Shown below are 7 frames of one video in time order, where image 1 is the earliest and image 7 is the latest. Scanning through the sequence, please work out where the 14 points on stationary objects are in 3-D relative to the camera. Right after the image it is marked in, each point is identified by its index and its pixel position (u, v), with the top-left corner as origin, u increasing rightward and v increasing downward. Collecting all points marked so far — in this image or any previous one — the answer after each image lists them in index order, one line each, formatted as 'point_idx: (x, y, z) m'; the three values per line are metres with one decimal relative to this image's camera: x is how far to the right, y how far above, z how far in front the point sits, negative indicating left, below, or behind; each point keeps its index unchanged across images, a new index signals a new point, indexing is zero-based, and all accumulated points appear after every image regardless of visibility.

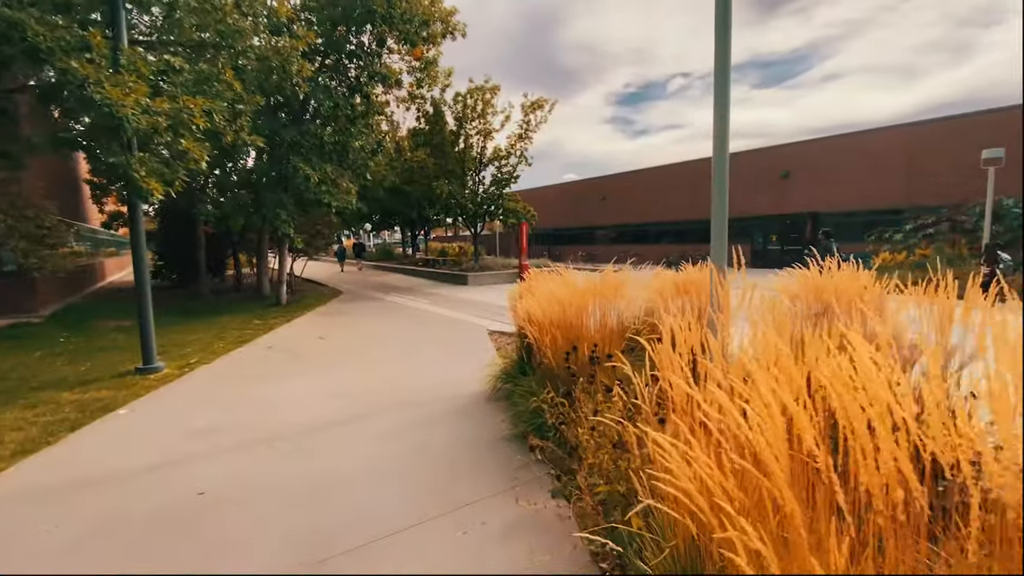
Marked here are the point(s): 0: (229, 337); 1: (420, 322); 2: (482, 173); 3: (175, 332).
0: (-5.3, -0.9, +9.1) m
1: (-2.0, -0.7, +10.5) m
2: (-1.2, +4.7, +20.1) m
3: (-6.7, -0.9, +9.7) m
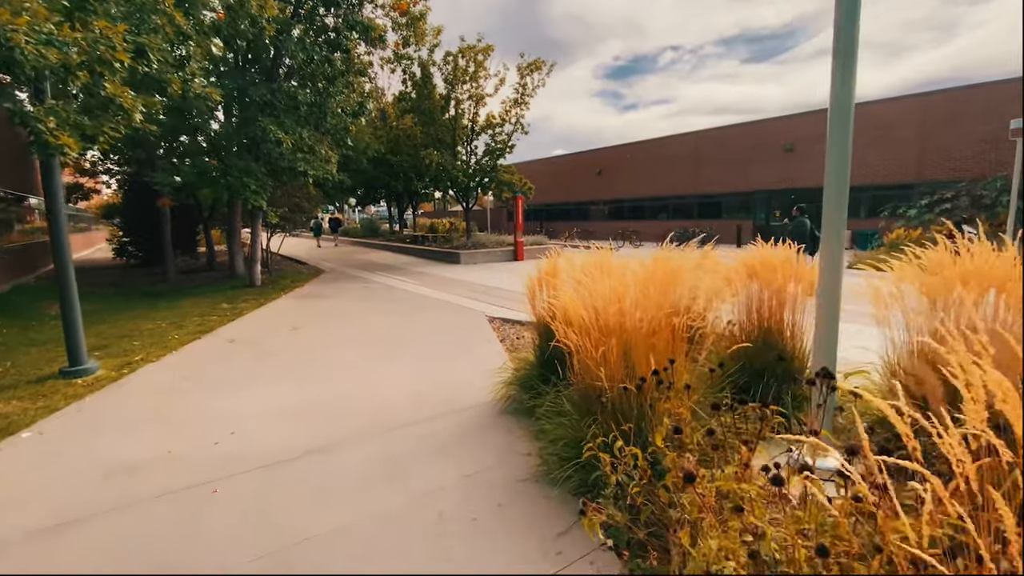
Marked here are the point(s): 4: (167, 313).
0: (-5.2, -0.6, +7.9) m
1: (-1.9, -0.4, +9.4) m
2: (-1.4, +5.5, +18.7) m
3: (-6.7, -0.6, +8.4) m
4: (-6.5, -0.5, +9.1) m
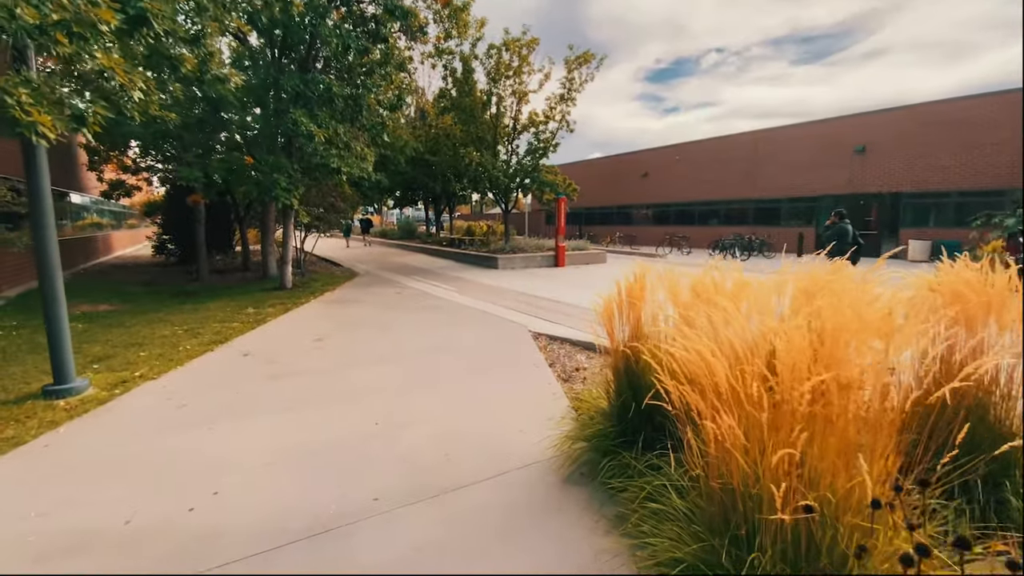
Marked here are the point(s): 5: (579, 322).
0: (-4.5, -0.7, +7.2) m
1: (-1.1, -0.5, +8.5) m
2: (+0.2, +5.3, +17.7) m
3: (-5.9, -0.6, +7.8) m
4: (-5.7, -0.5, +8.5) m
5: (+1.1, -0.6, +8.1) m
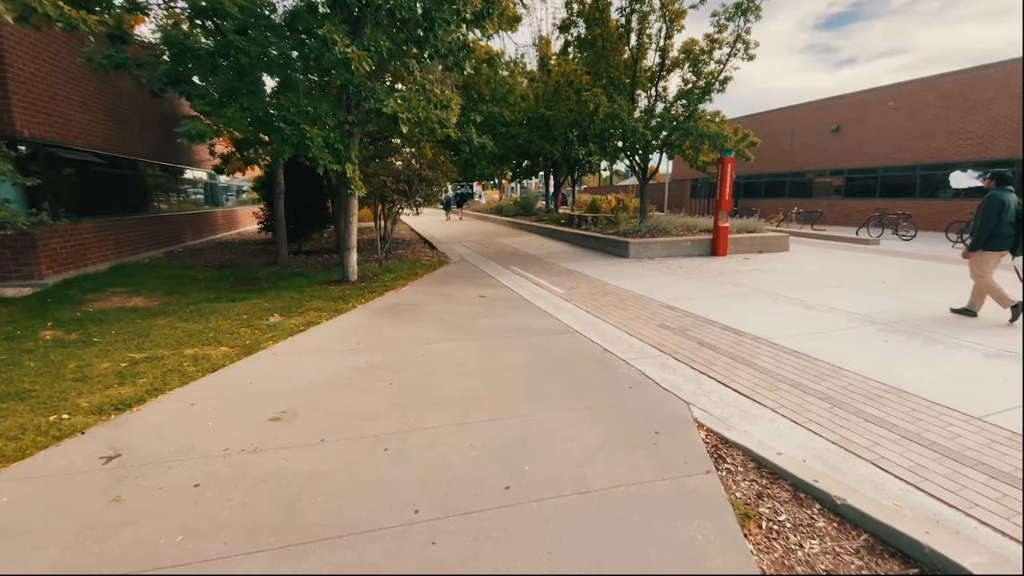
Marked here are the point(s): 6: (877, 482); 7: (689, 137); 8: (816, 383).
0: (-3.4, -0.8, +4.4) m
1: (+0.2, -0.7, +4.8) m
2: (+4.1, +5.5, +13.1) m
3: (-4.6, -0.6, +5.4) m
4: (-4.1, -0.5, +6.0) m
5: (+2.3, -1.0, +3.9) m
6: (+2.2, -1.1, +2.9) m
7: (+4.6, +3.9, +12.4) m
8: (+2.7, -0.9, +4.3) m
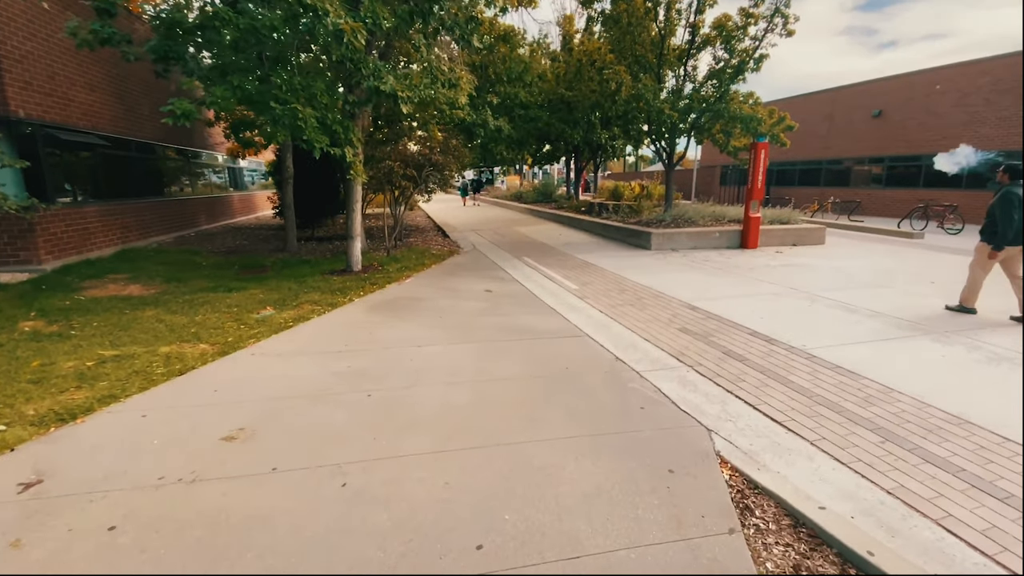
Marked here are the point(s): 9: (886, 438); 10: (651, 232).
0: (-3.4, -0.8, +4.1) m
1: (+0.2, -0.7, +4.3) m
2: (+4.5, +5.6, +12.2) m
3: (-4.5, -0.5, +5.1) m
4: (-4.1, -0.4, +5.7) m
5: (+2.3, -1.0, +3.2) m
6: (+2.0, -1.2, +2.3) m
7: (+5.0, +4.0, +11.5) m
8: (+2.6, -0.9, +3.6) m
9: (+2.5, -1.0, +3.2) m
10: (+3.3, +1.3, +11.4) m
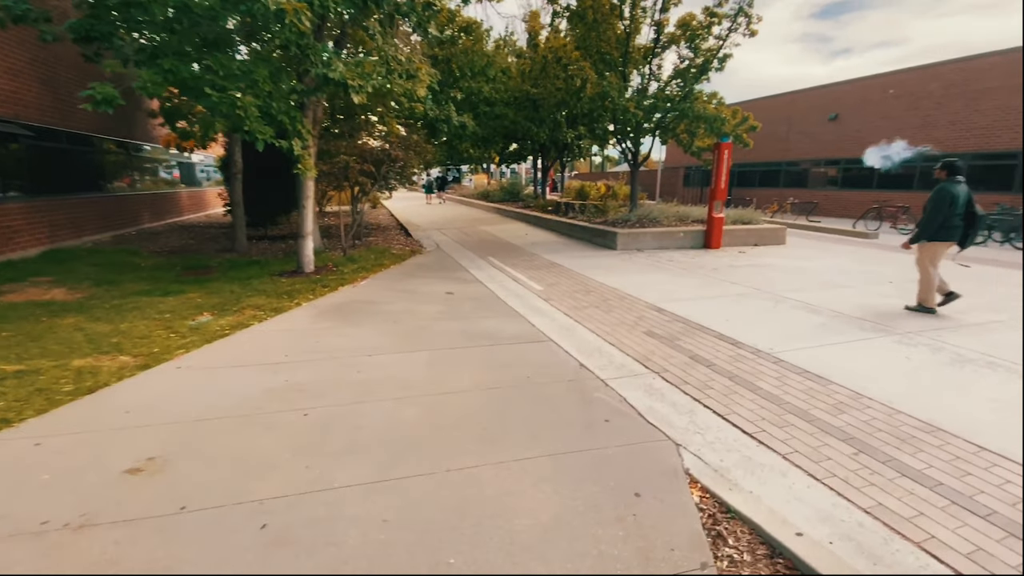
0: (-3.8, -0.8, +3.5) m
1: (-0.1, -0.8, +4.0) m
2: (+3.6, +5.6, +12.1) m
3: (-4.9, -0.6, +4.5) m
4: (-4.5, -0.5, +5.1) m
5: (+2.0, -1.0, +3.1) m
6: (+1.8, -1.3, +2.1) m
7: (+4.1, +4.0, +11.5) m
8: (+2.3, -0.9, +3.5) m
9: (+2.2, -1.0, +3.1) m
10: (+2.4, +1.3, +11.3) m
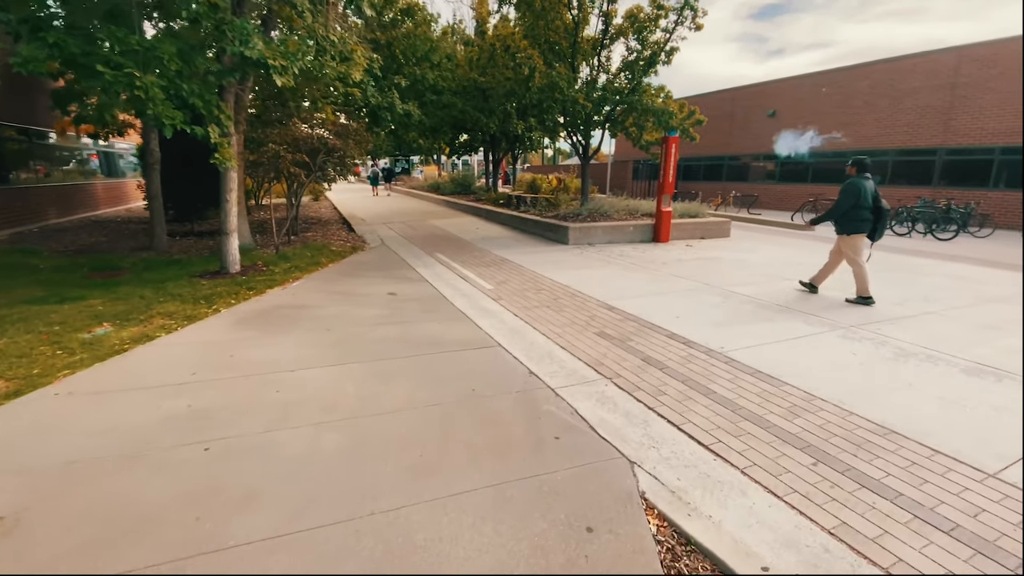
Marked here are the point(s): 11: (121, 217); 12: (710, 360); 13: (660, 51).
0: (-4.1, -0.9, +2.8) m
1: (-0.6, -0.8, +3.6) m
2: (+2.3, +5.7, +12.0) m
3: (-5.4, -0.7, +3.7) m
4: (-5.0, -0.6, +4.3) m
5: (+1.6, -1.1, +2.9) m
6: (+1.6, -1.3, +1.9) m
7: (+2.9, +4.1, +11.4) m
8: (+1.9, -0.9, +3.4) m
9: (+1.9, -1.0, +3.0) m
10: (+1.3, +1.4, +11.1) m
11: (-12.2, +2.2, +15.0) m
12: (+1.9, -0.7, +4.6) m
13: (+3.5, +5.6, +11.4) m
